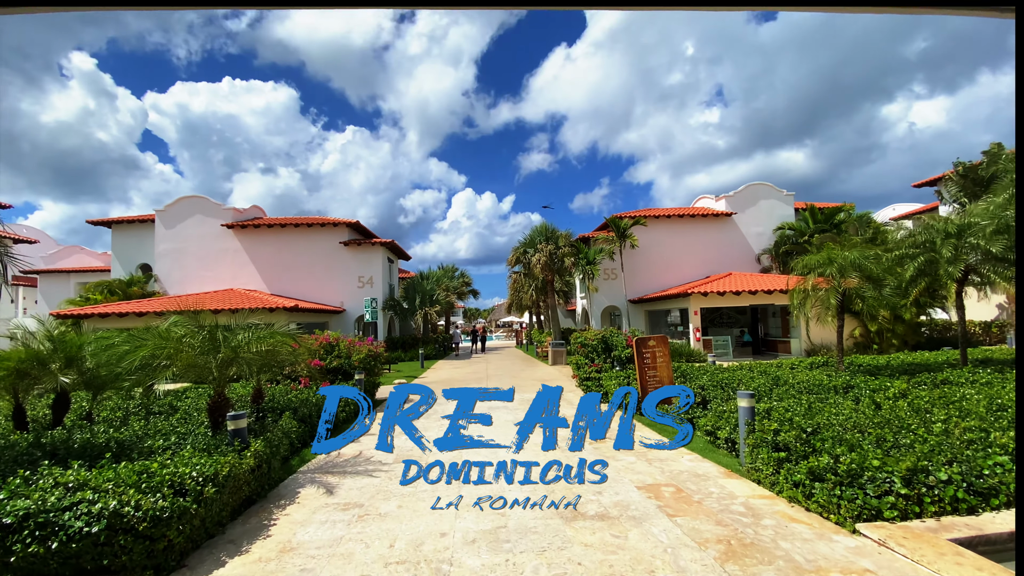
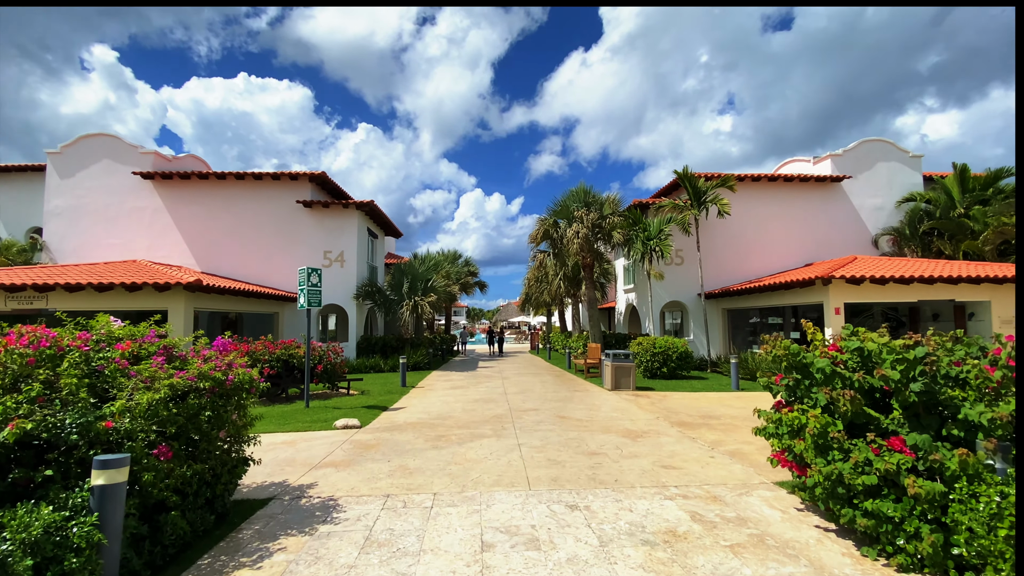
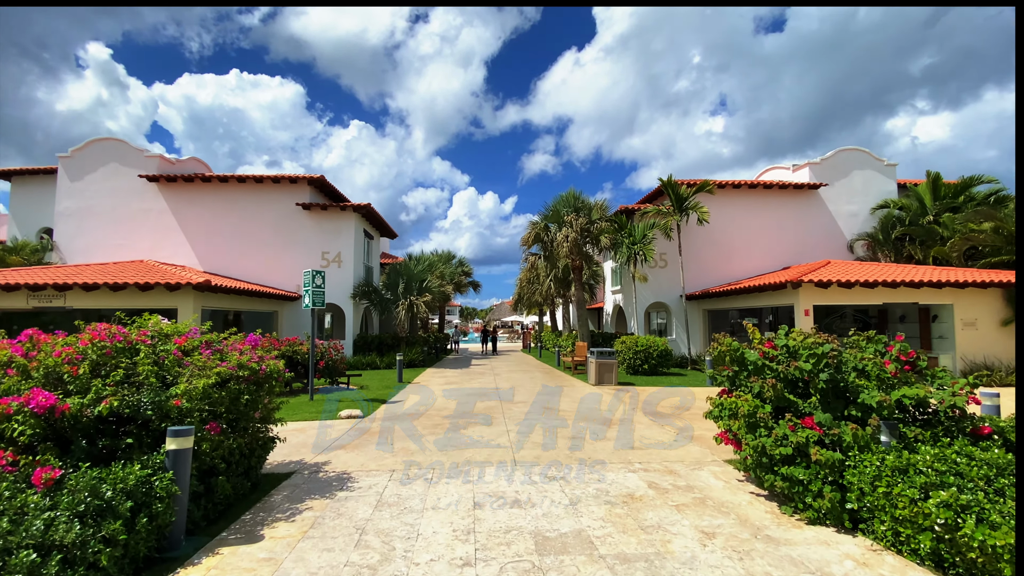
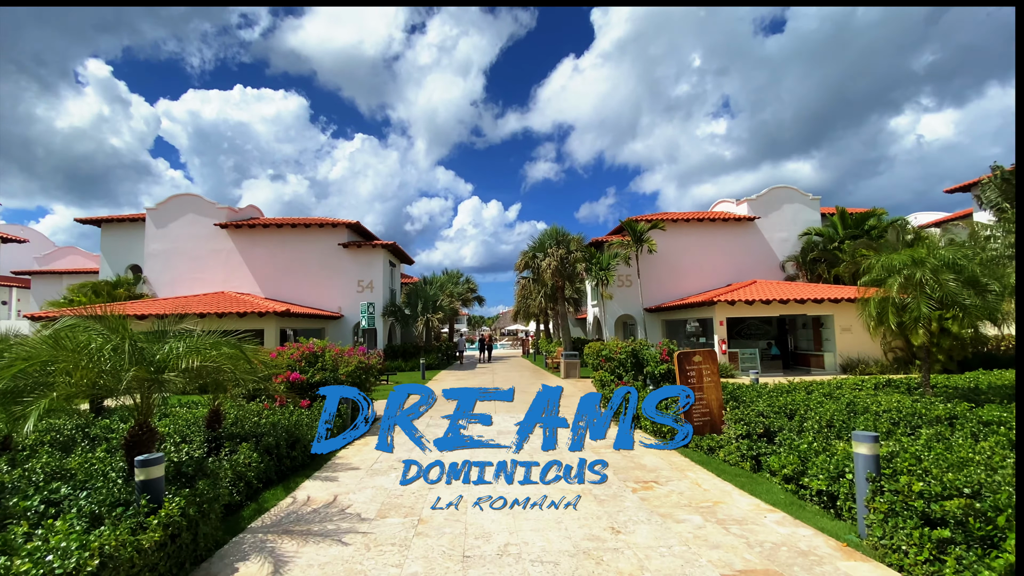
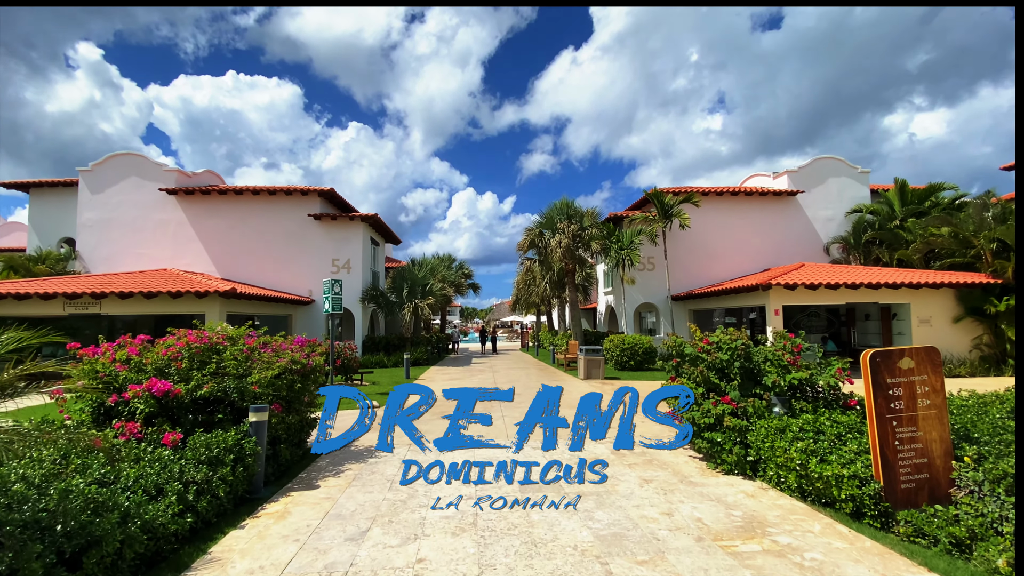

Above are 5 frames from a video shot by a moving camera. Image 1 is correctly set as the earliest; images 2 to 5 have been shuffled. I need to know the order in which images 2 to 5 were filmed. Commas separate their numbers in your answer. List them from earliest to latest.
4, 5, 3, 2
